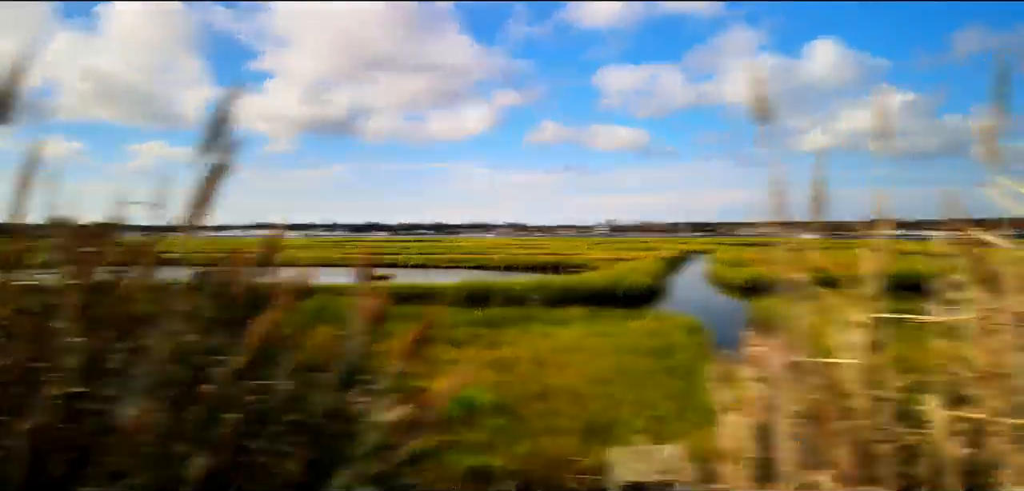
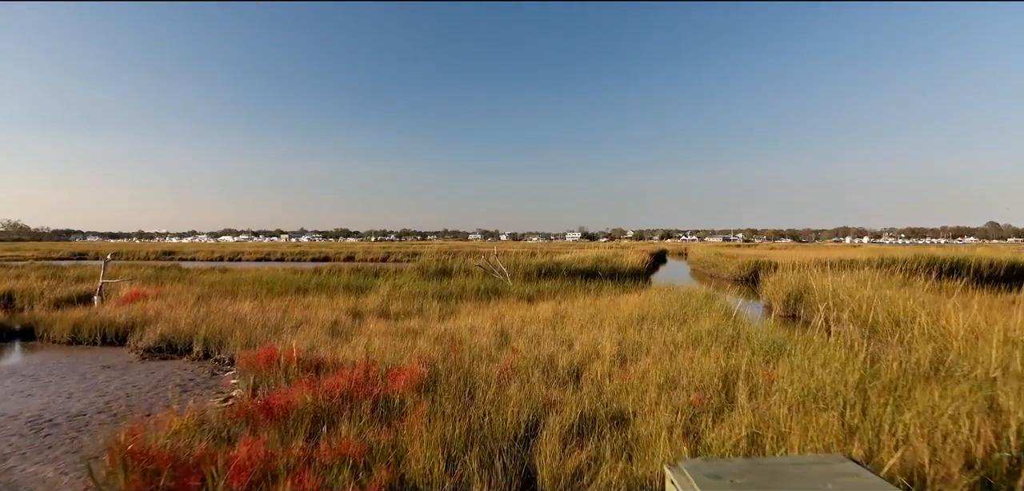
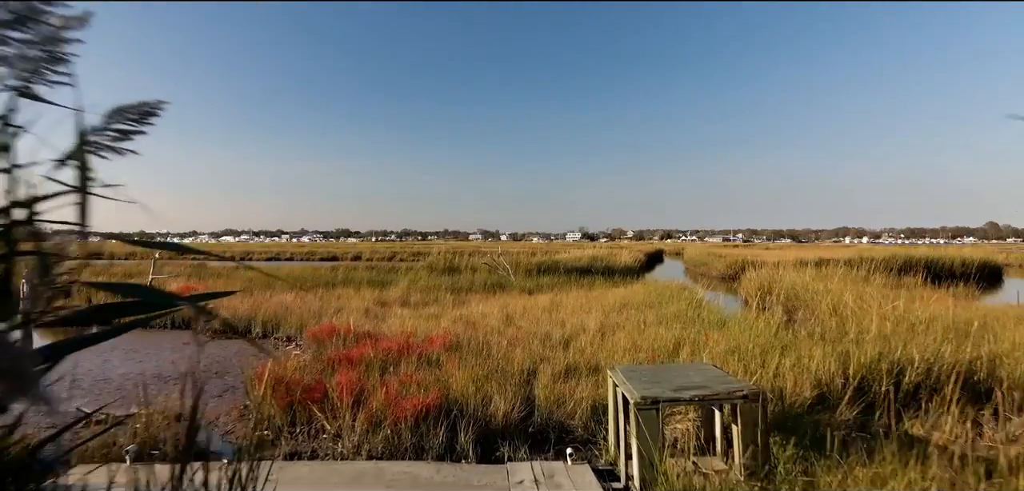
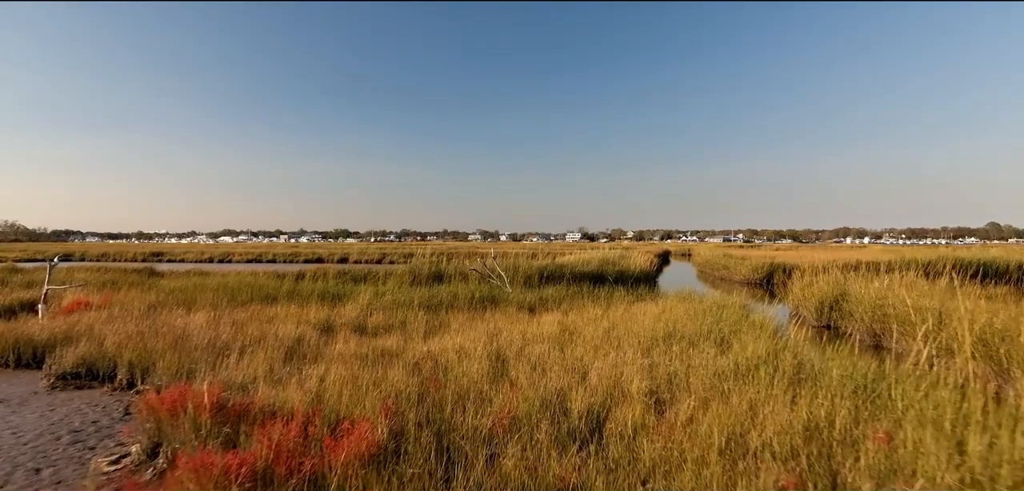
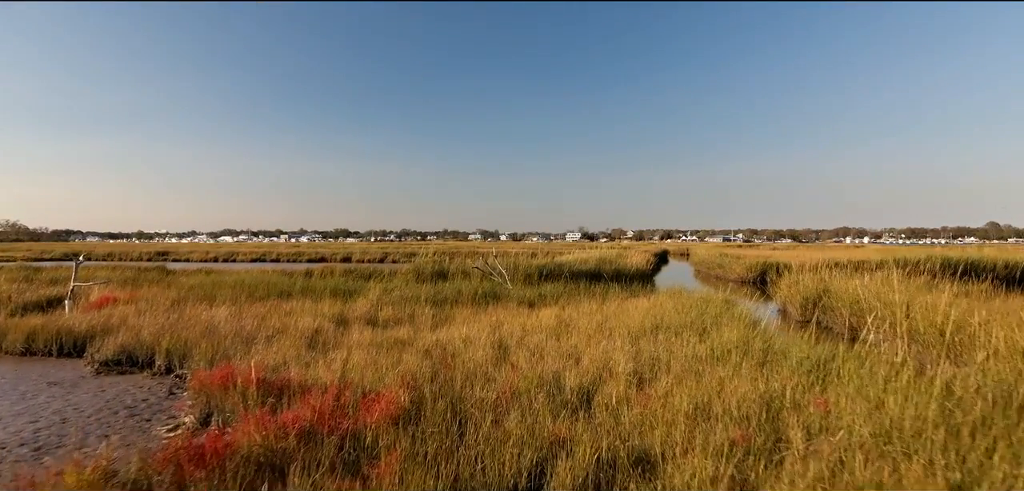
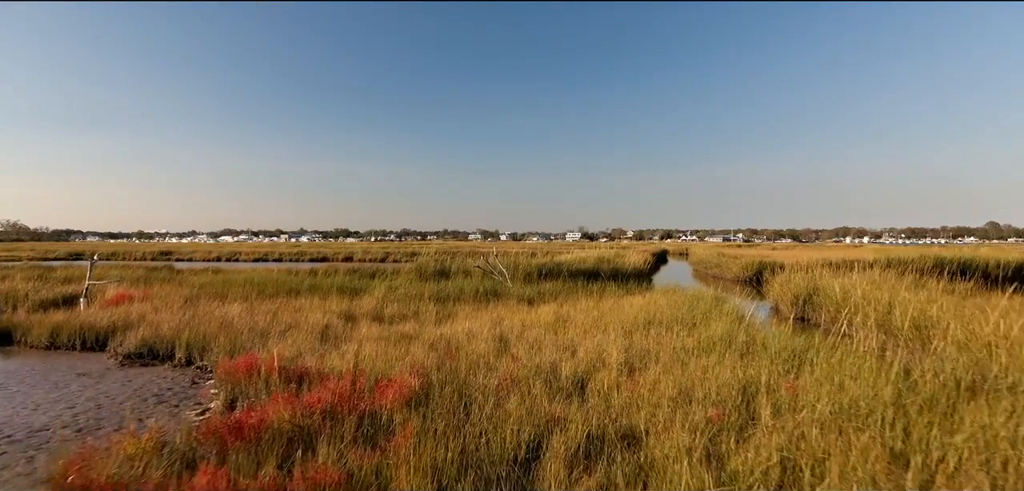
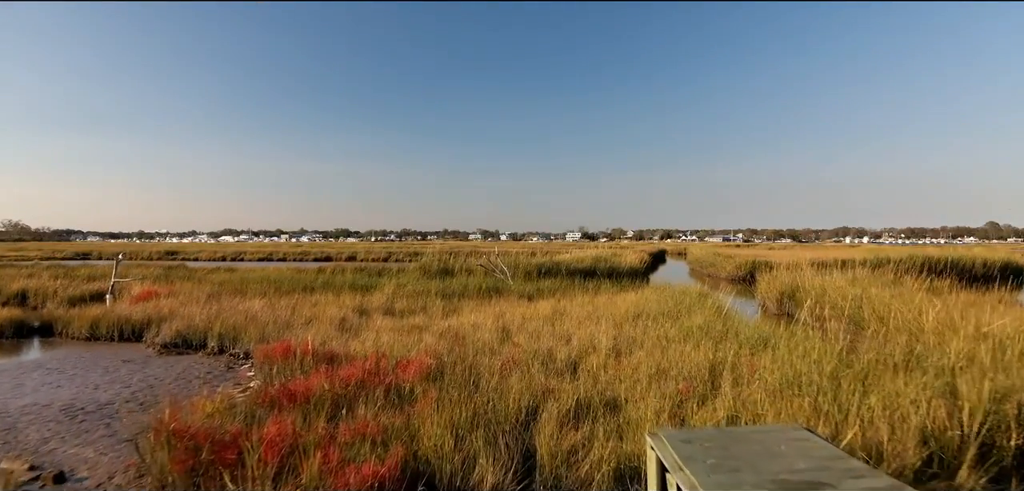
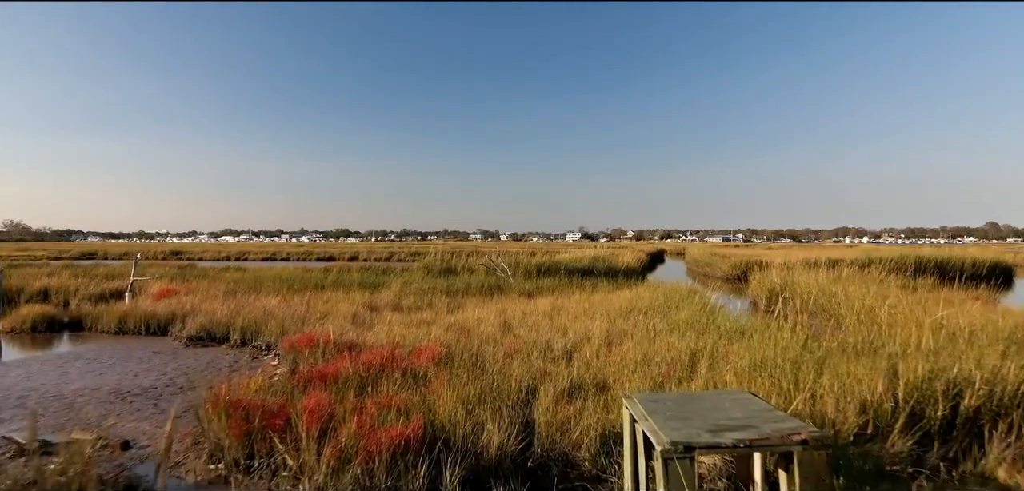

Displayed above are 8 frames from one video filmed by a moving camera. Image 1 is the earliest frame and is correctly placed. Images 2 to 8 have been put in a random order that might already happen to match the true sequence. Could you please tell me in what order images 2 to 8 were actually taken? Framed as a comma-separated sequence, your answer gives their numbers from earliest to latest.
3, 8, 7, 2, 6, 5, 4
